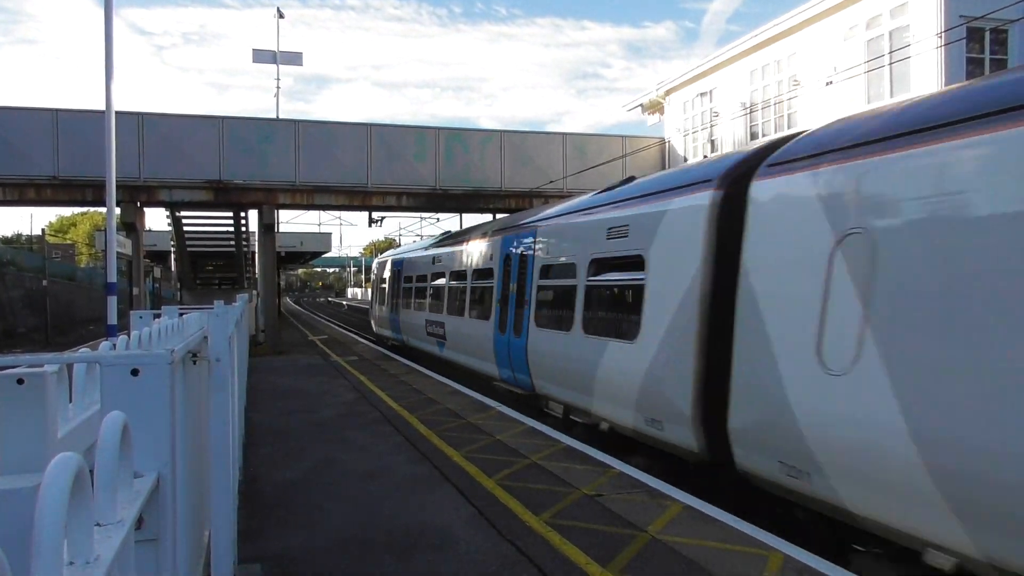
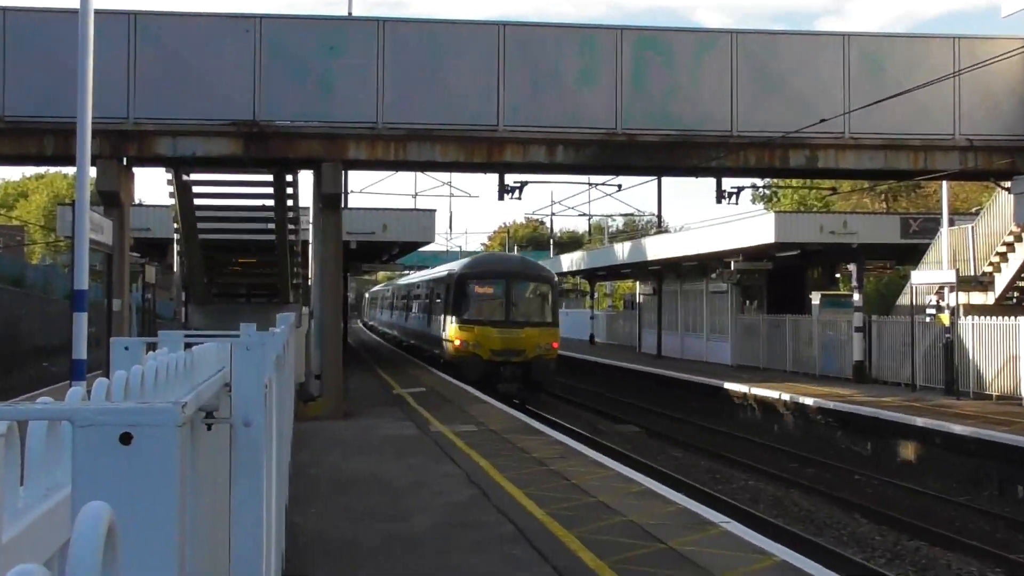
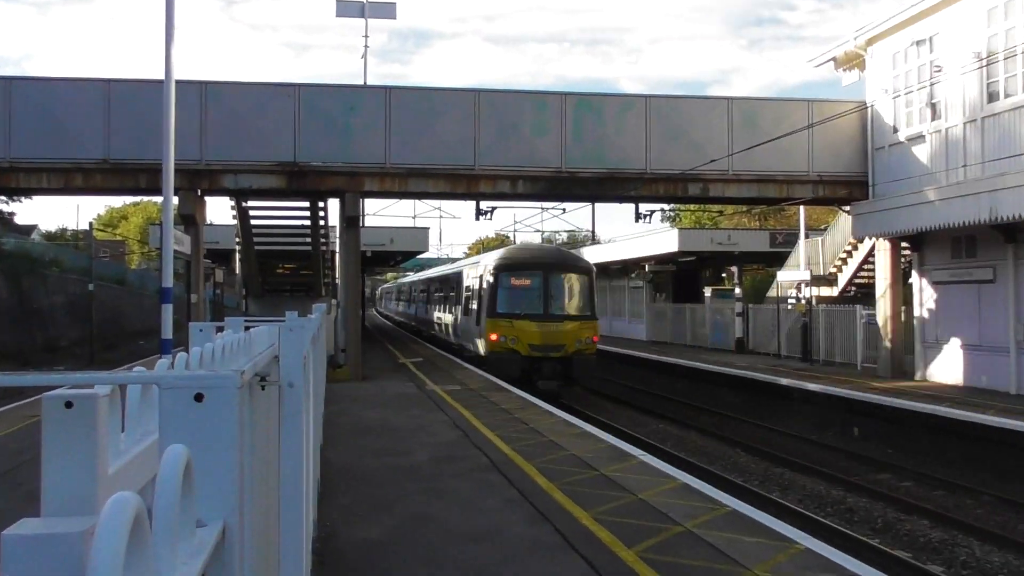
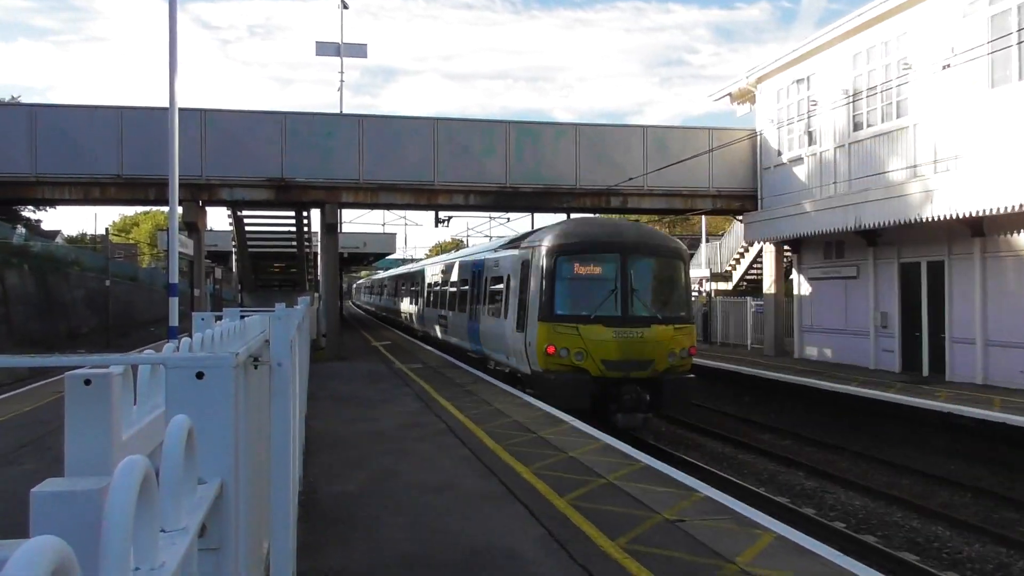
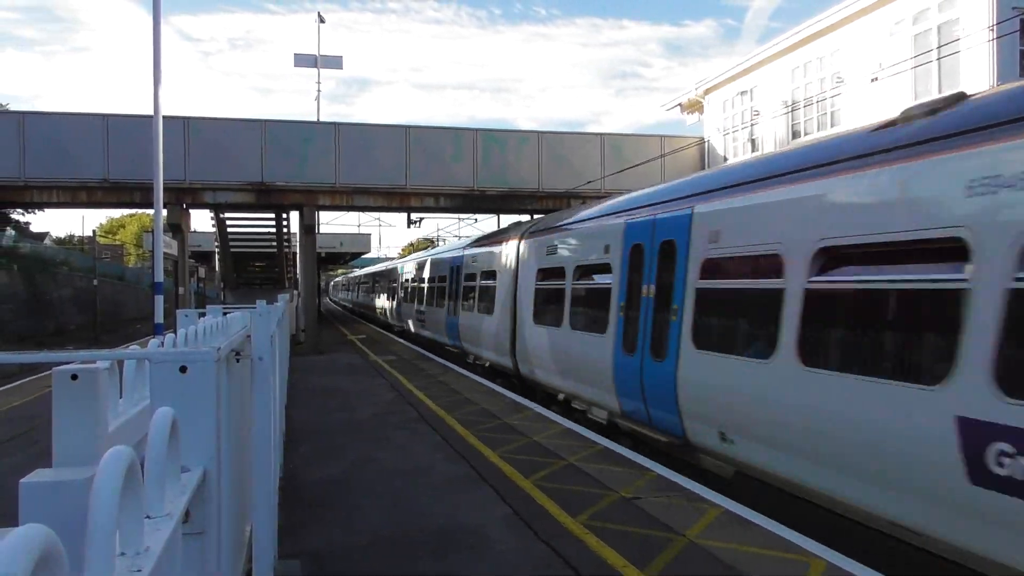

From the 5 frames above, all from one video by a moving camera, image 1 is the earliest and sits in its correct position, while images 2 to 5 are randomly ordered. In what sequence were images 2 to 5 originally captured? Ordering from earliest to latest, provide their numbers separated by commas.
5, 4, 3, 2
